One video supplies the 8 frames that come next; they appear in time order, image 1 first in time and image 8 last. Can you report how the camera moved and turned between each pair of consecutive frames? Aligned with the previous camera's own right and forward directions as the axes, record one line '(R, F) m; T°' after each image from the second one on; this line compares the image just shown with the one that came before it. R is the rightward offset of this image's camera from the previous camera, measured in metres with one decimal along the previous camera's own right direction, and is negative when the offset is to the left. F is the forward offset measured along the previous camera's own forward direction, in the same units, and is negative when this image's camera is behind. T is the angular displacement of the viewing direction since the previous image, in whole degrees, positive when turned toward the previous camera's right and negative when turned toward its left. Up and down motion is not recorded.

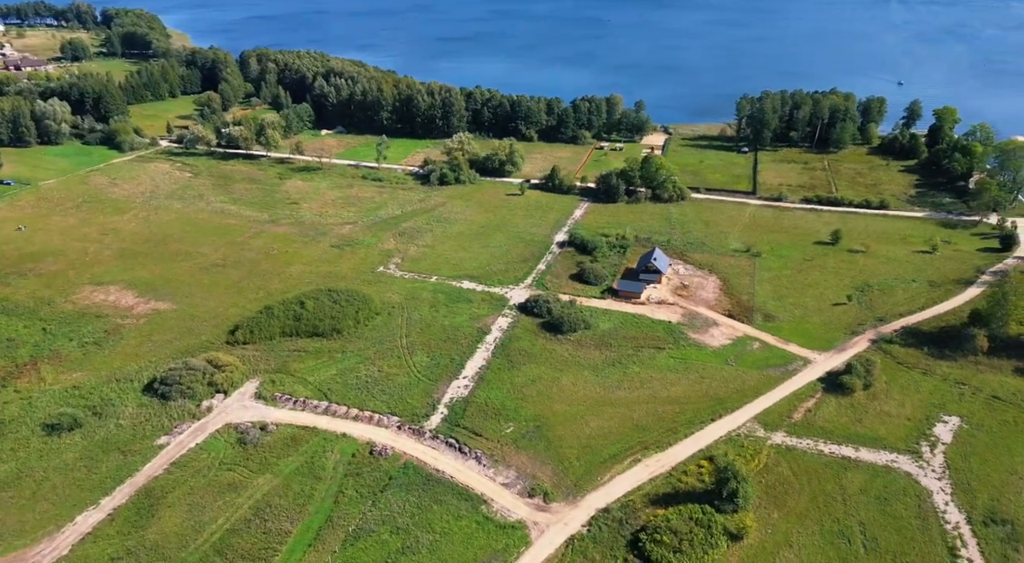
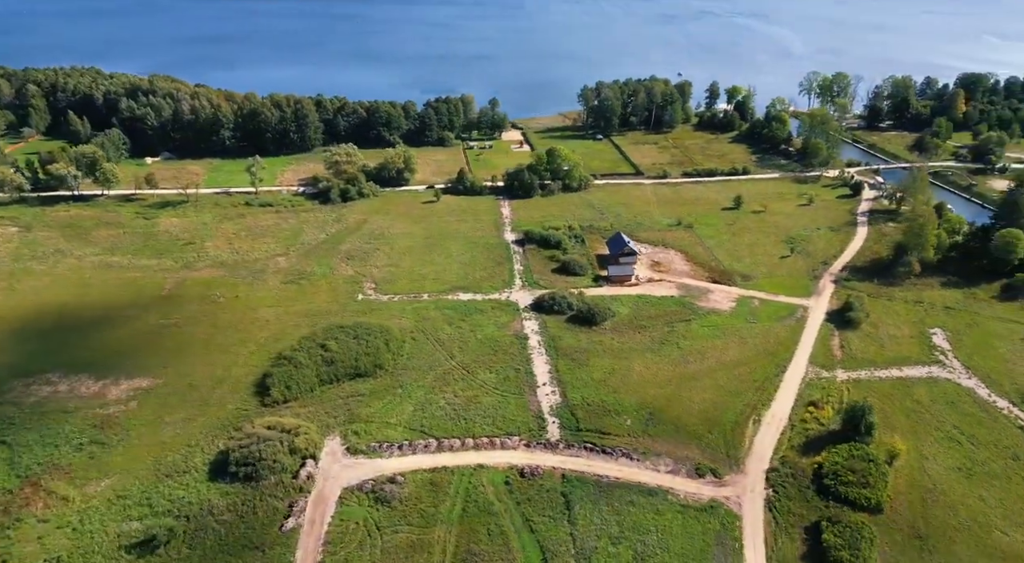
(-20.0, +4.5) m; +19°
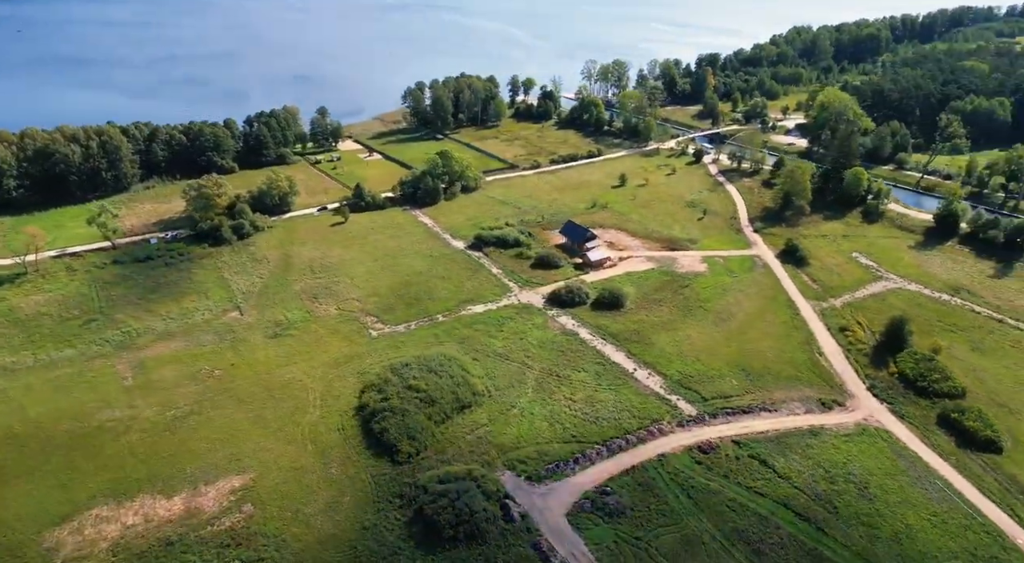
(-23.3, +5.1) m; +22°
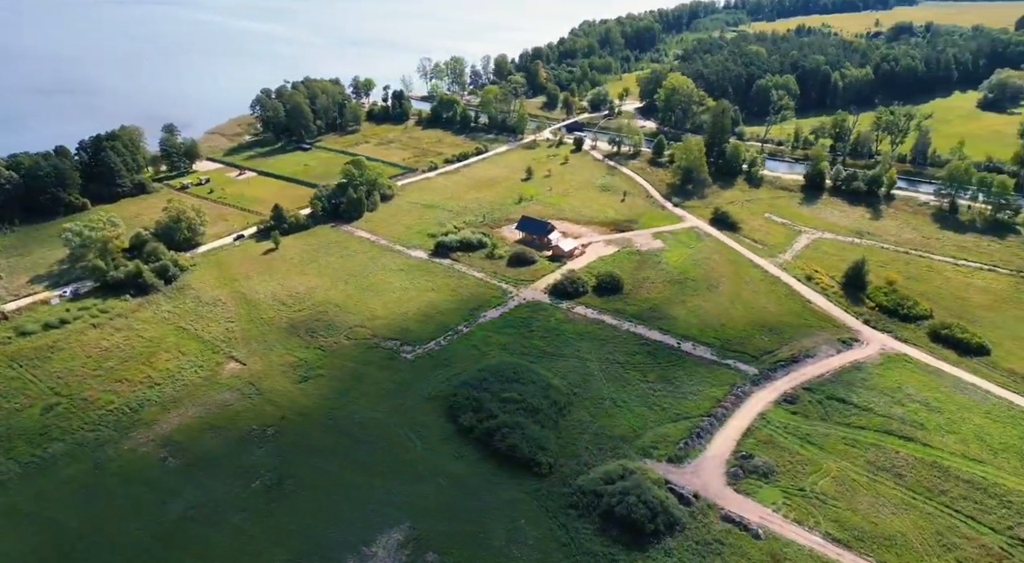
(-18.6, +3.4) m; +18°
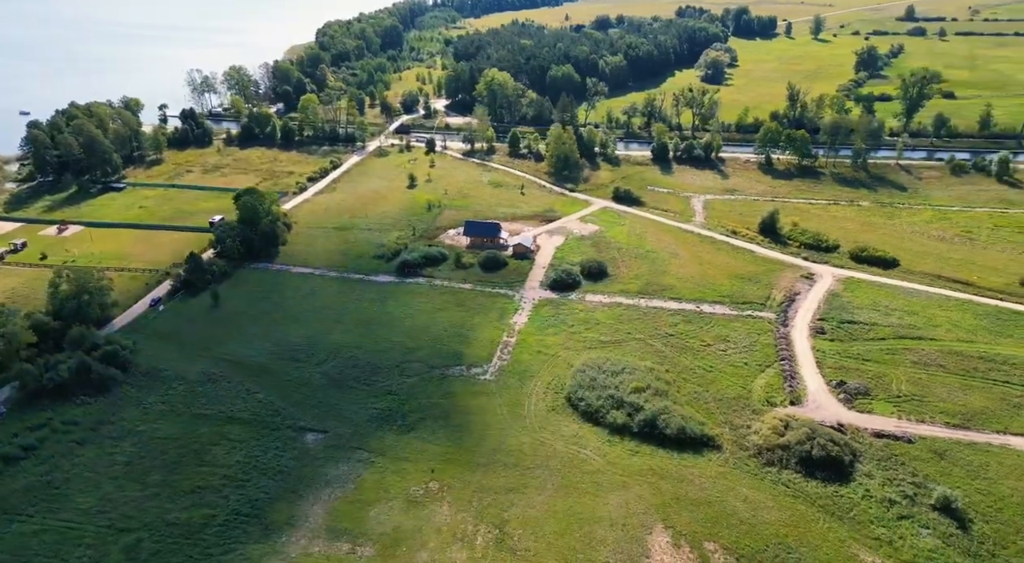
(-23.6, +5.4) m; +23°
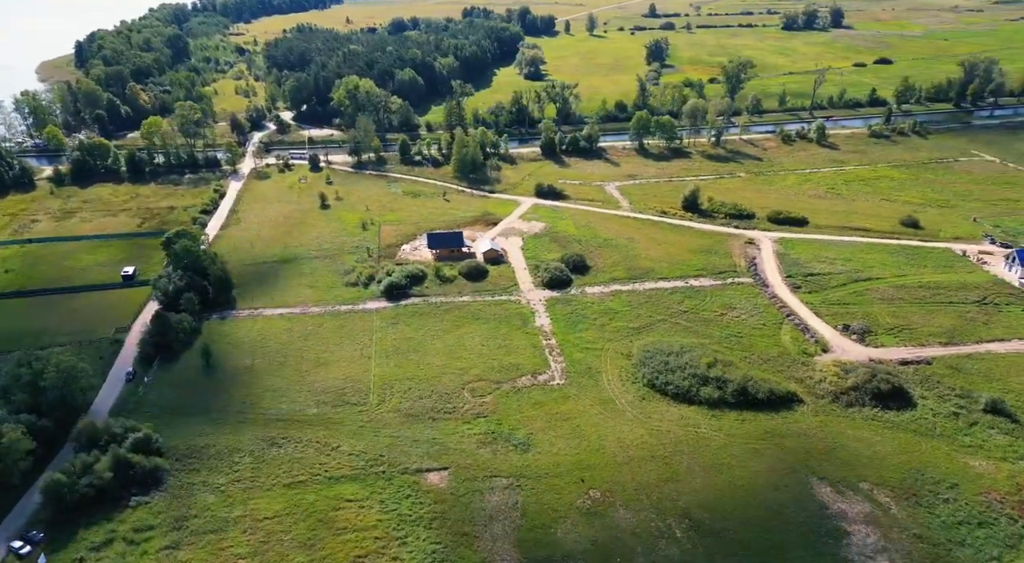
(-18.3, +3.5) m; +17°
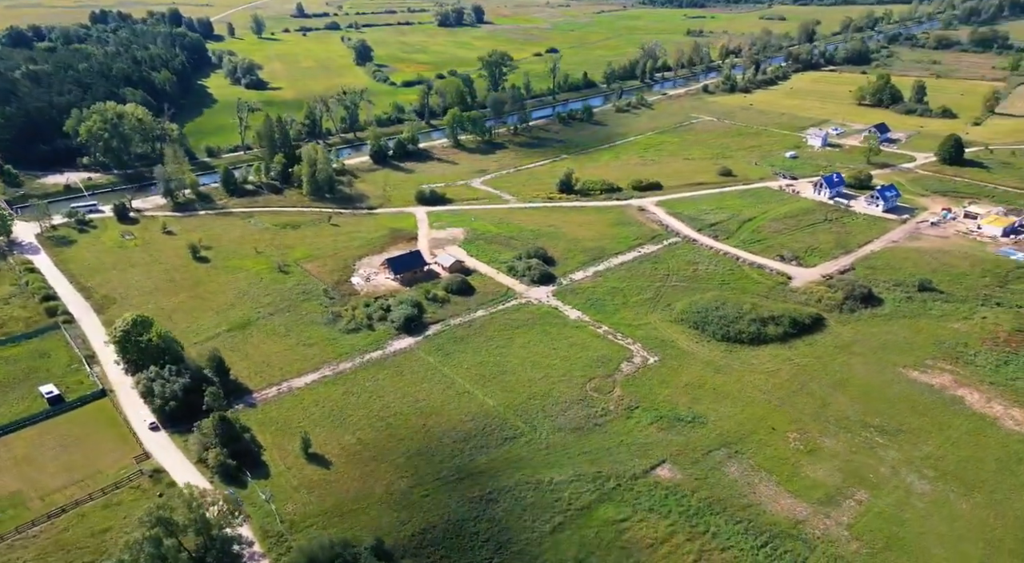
(-27.5, +7.5) m; +27°
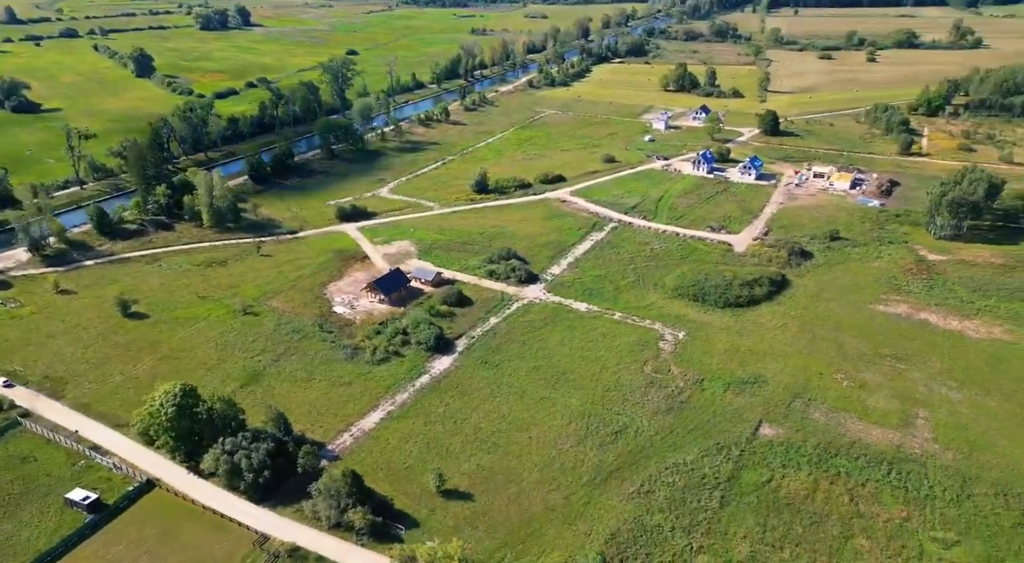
(-18.4, +2.7) m; +18°
